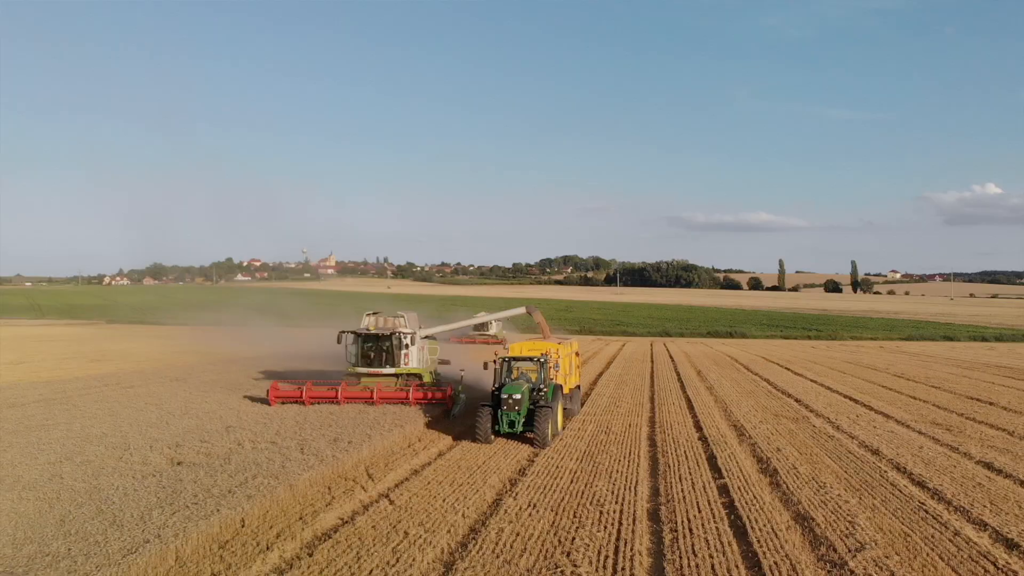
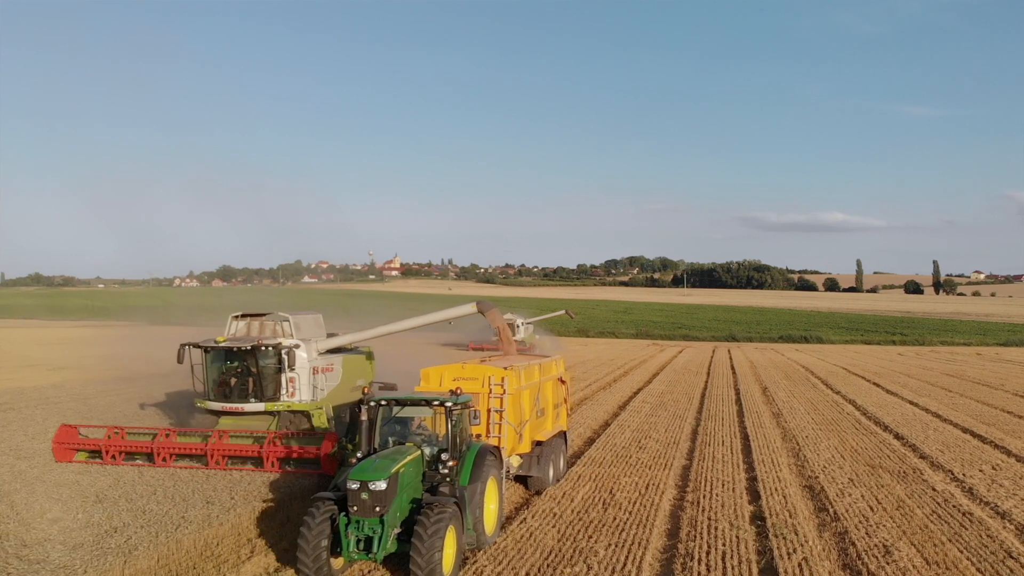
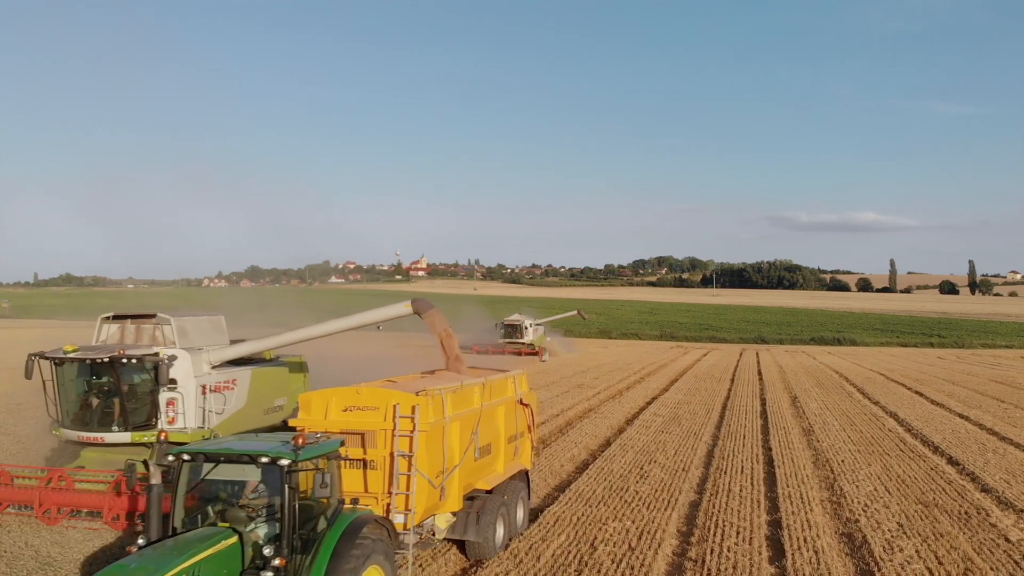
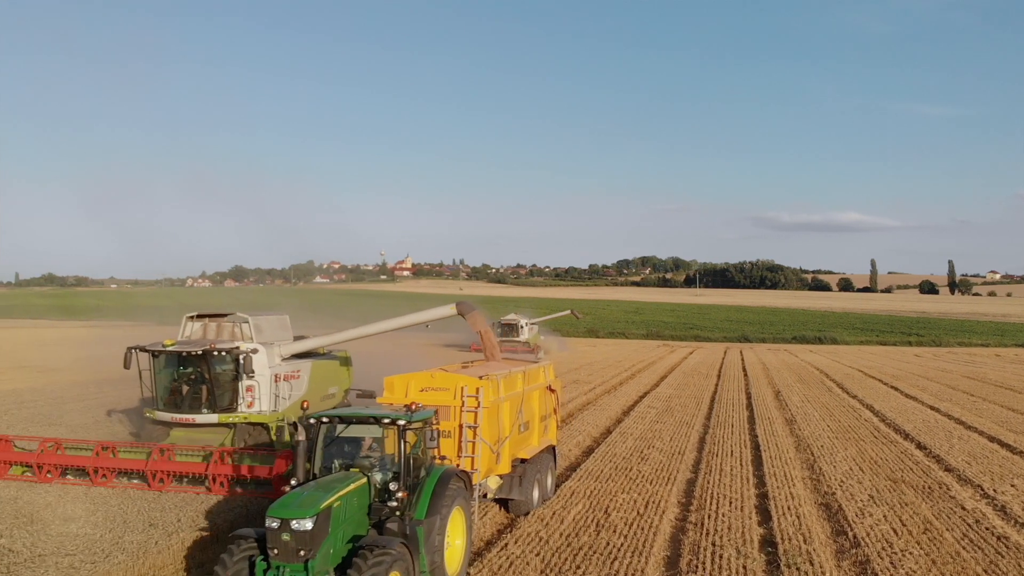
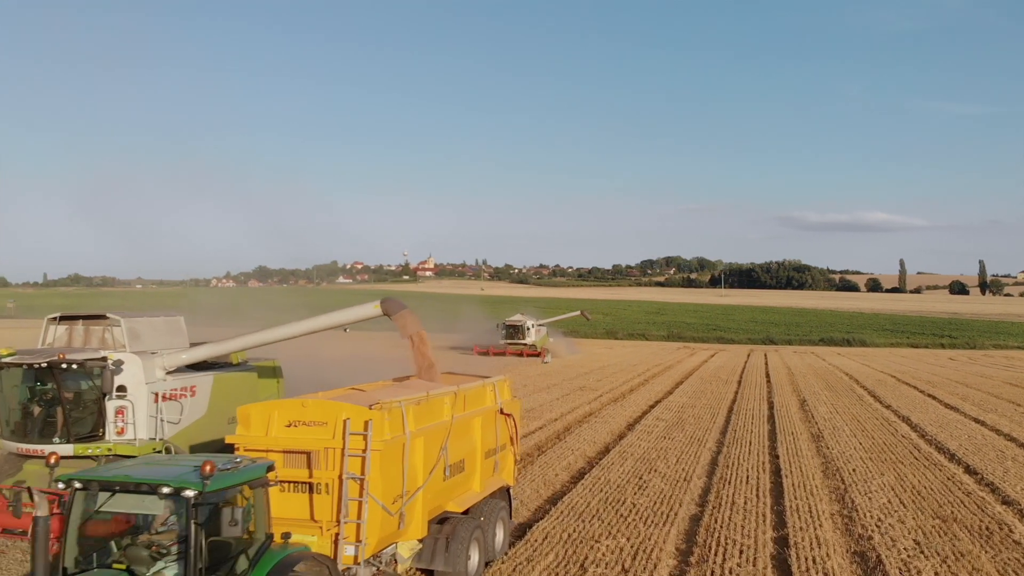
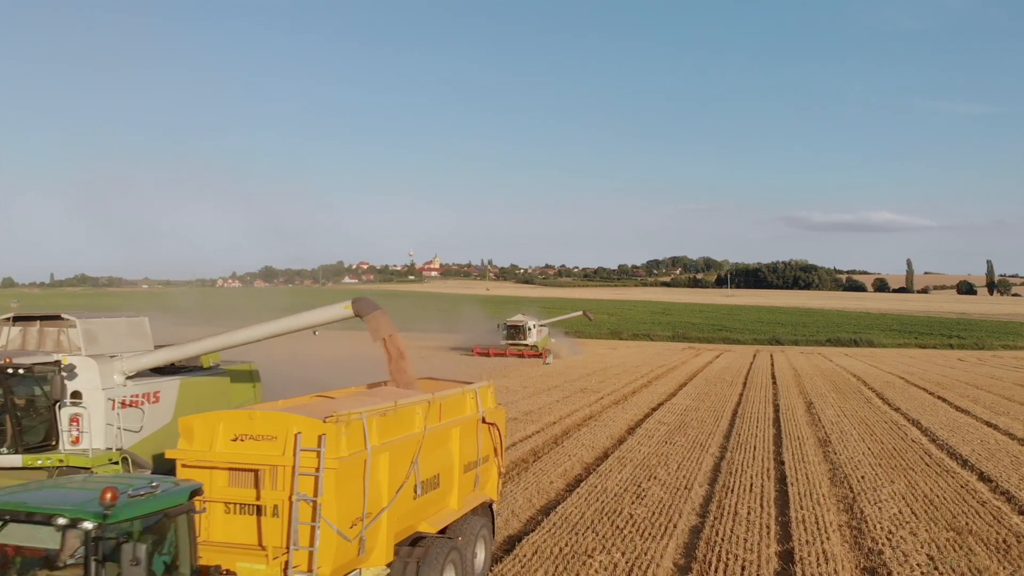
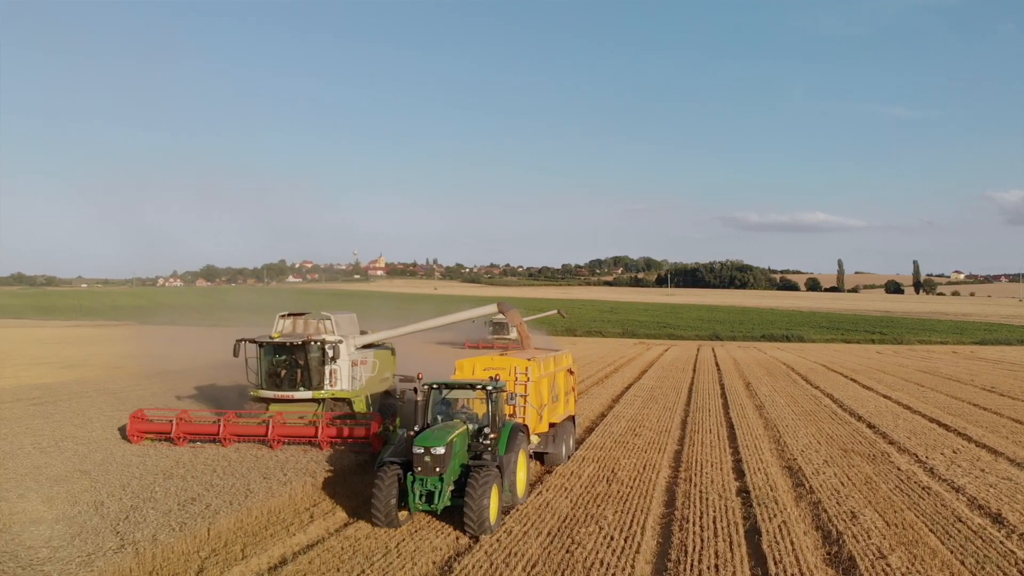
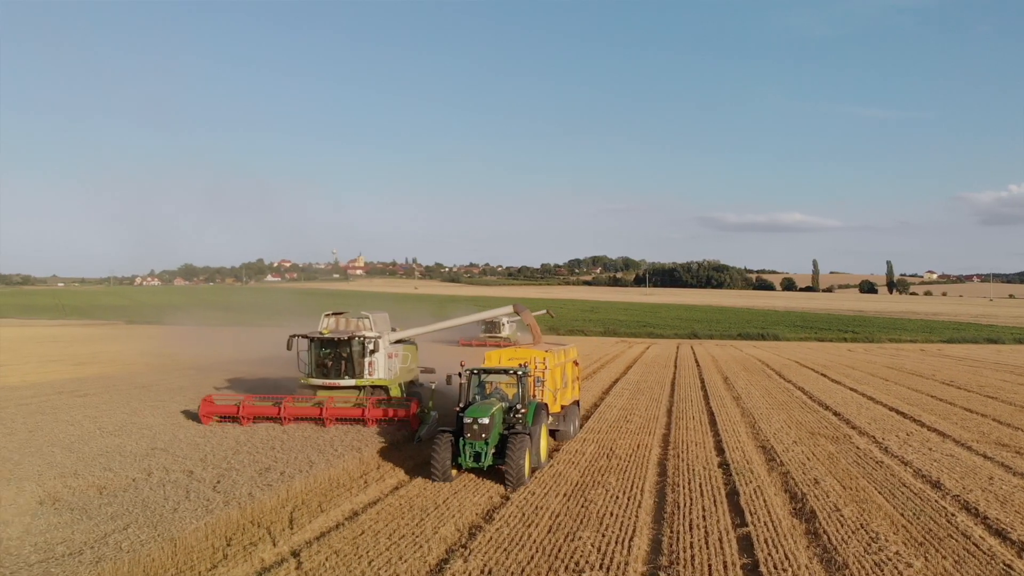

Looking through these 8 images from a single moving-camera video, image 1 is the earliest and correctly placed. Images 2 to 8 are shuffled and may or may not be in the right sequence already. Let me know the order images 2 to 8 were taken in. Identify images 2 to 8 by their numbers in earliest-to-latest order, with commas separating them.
8, 7, 2, 4, 3, 5, 6
